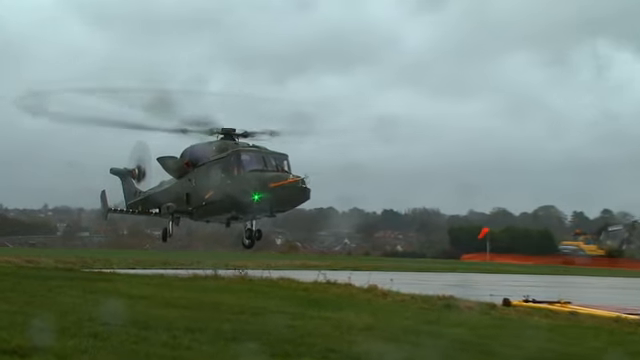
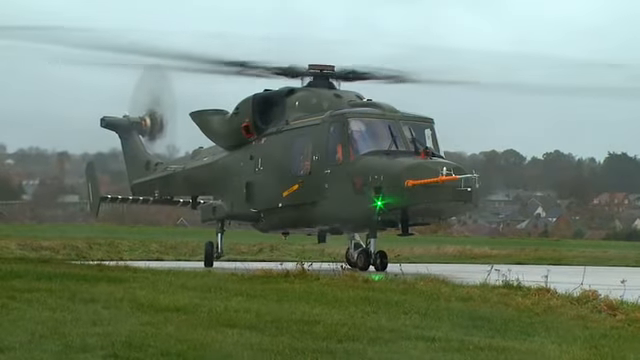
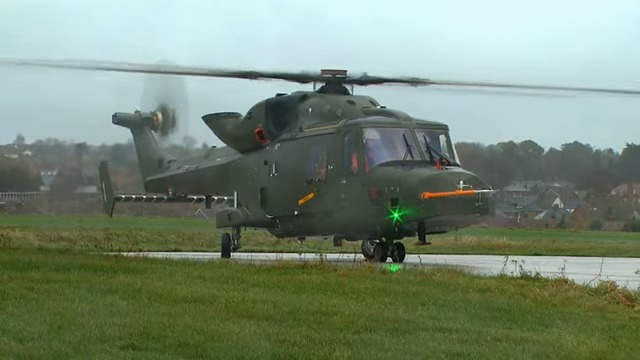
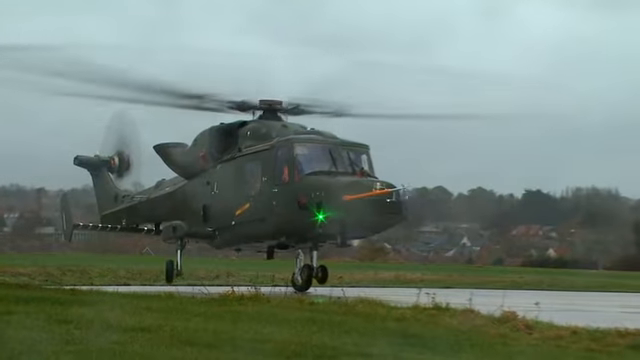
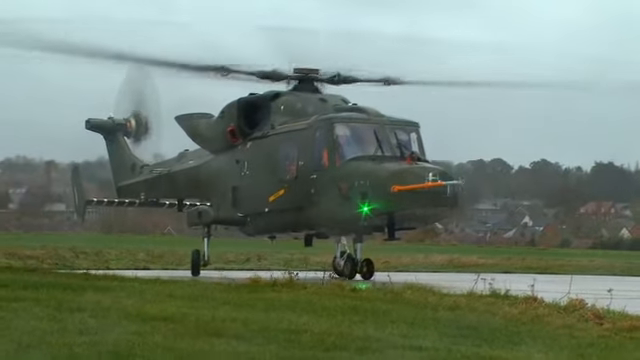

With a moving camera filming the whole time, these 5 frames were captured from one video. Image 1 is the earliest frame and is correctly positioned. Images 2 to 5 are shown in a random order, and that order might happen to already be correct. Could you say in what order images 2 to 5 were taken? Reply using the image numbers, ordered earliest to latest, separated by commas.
4, 5, 2, 3
